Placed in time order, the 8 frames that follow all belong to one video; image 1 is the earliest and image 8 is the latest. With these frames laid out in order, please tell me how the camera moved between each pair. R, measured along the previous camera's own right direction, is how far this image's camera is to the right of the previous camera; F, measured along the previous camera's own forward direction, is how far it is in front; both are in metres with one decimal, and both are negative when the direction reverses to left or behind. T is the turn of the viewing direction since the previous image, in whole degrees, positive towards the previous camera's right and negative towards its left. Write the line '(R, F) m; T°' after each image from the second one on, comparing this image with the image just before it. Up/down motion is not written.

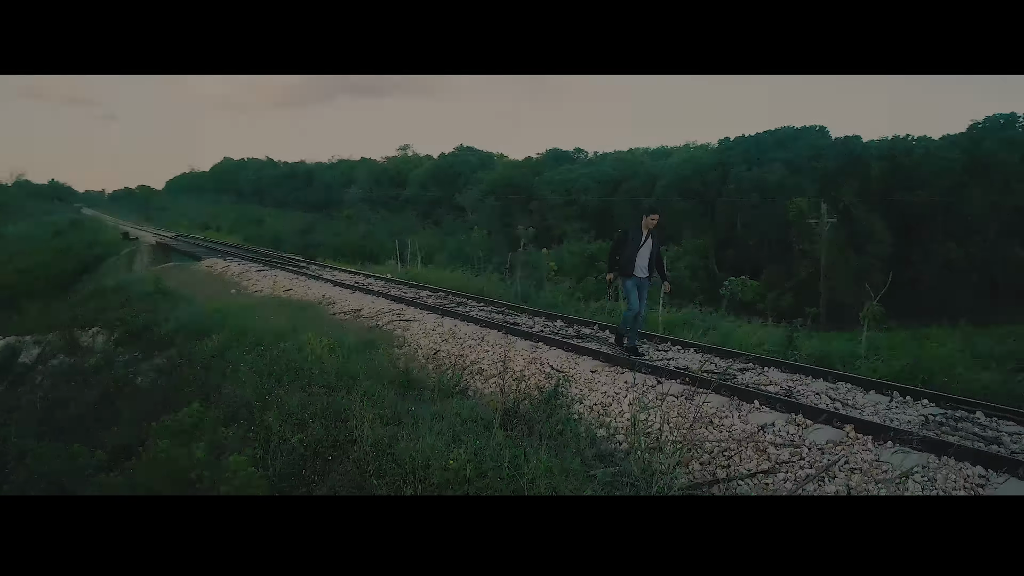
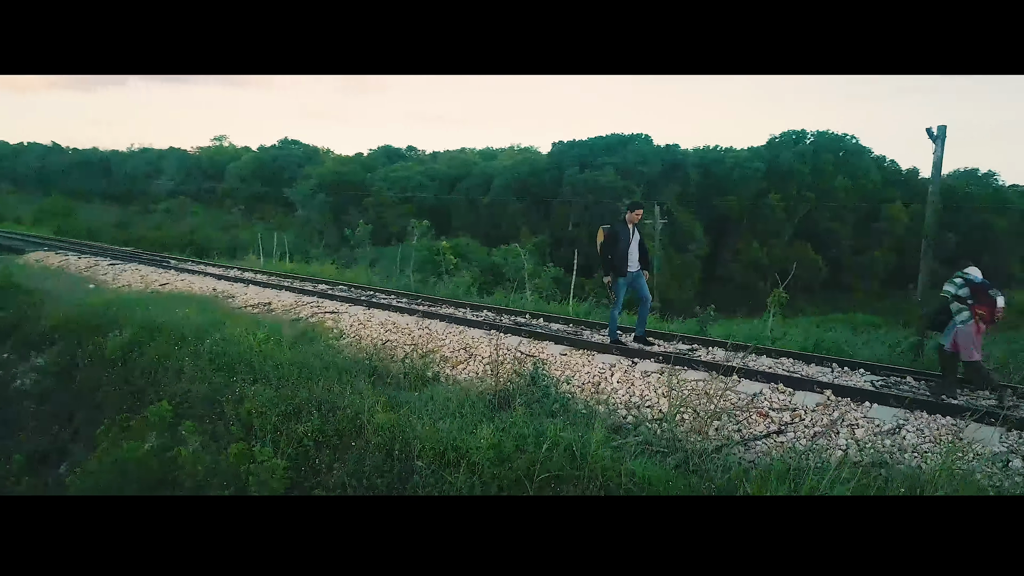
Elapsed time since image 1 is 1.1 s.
(-1.3, 0.0) m; +14°
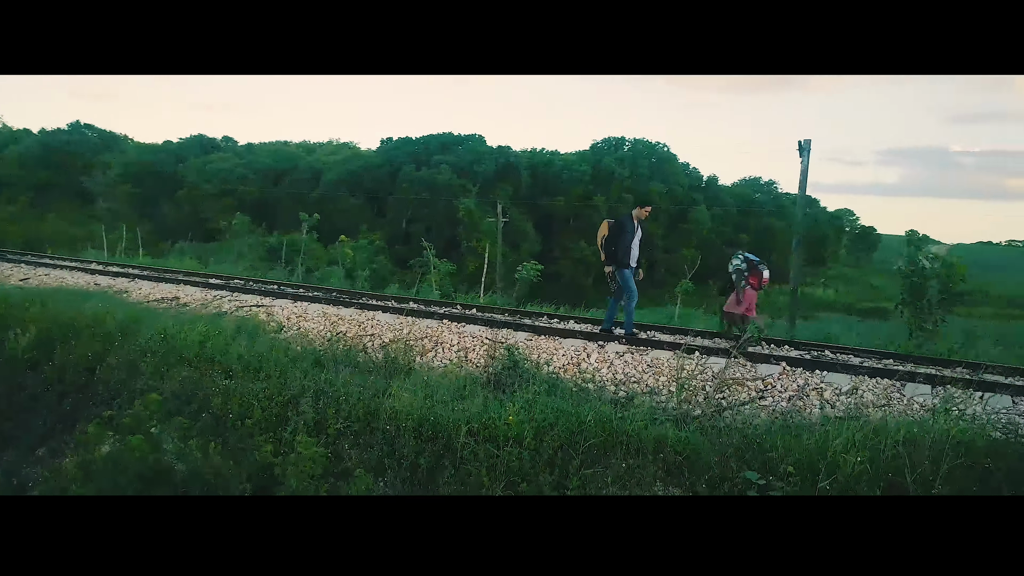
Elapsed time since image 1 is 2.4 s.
(-1.4, -0.2) m; +14°
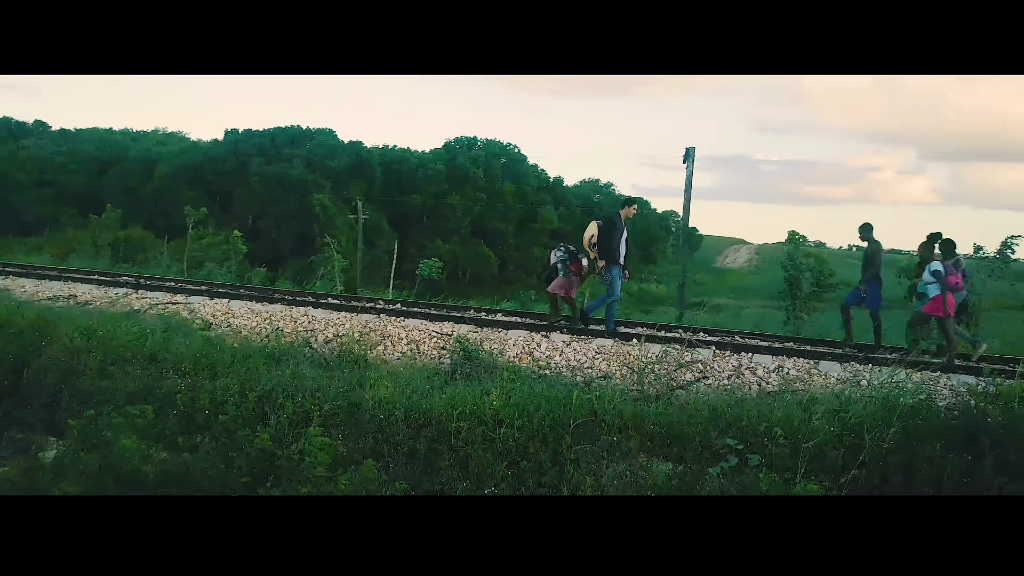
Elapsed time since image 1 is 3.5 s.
(-1.0, -0.2) m; +12°
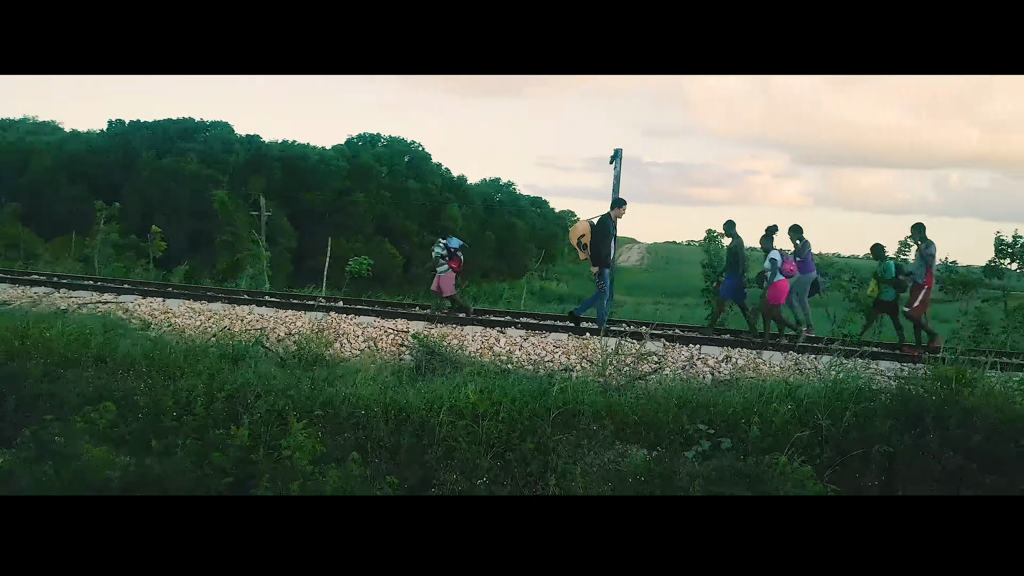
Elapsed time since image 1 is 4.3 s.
(-0.6, -0.1) m; +8°
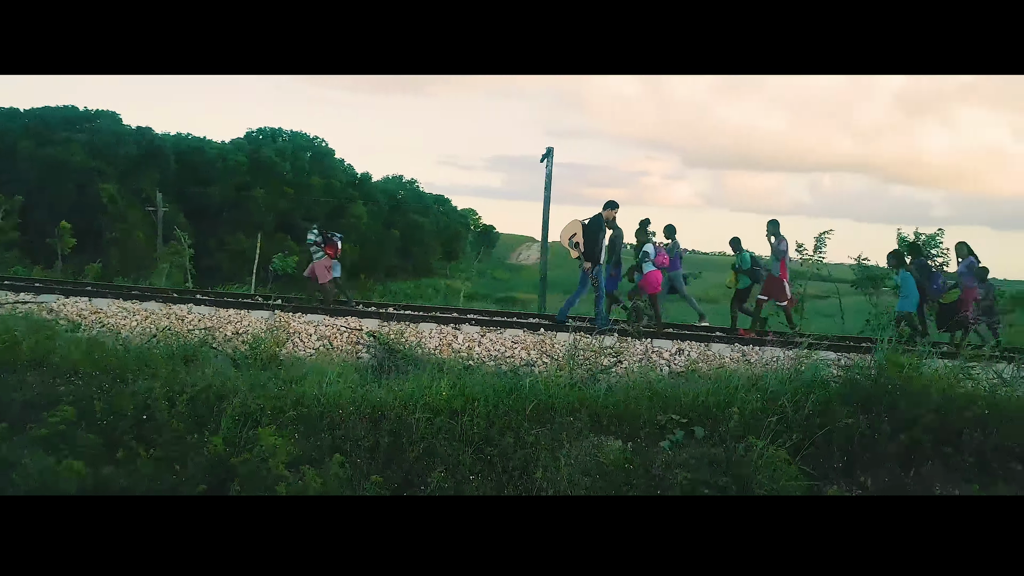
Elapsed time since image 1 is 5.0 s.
(-0.5, 0.0) m; +8°
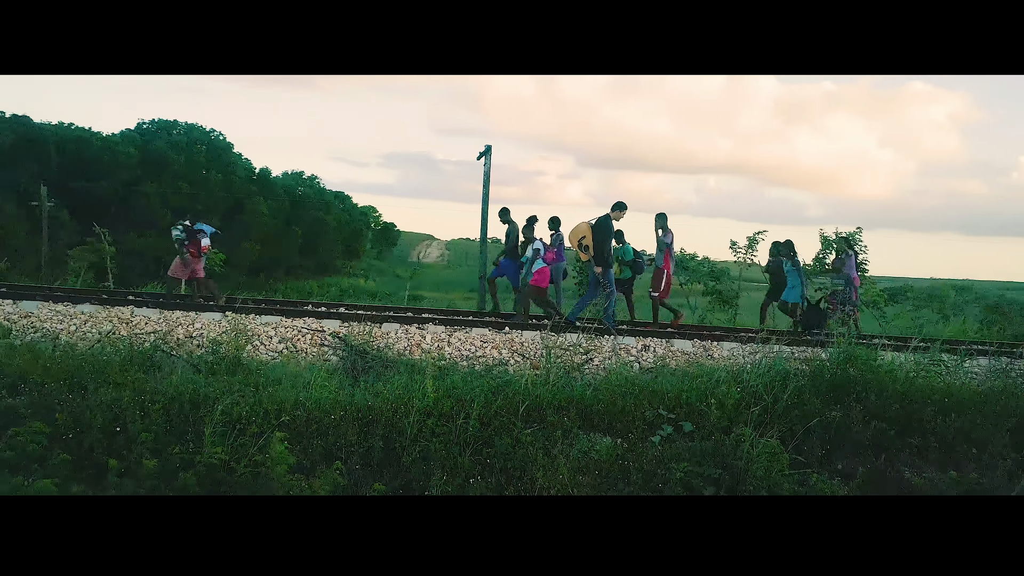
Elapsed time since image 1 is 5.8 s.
(-0.6, +0.1) m; +8°
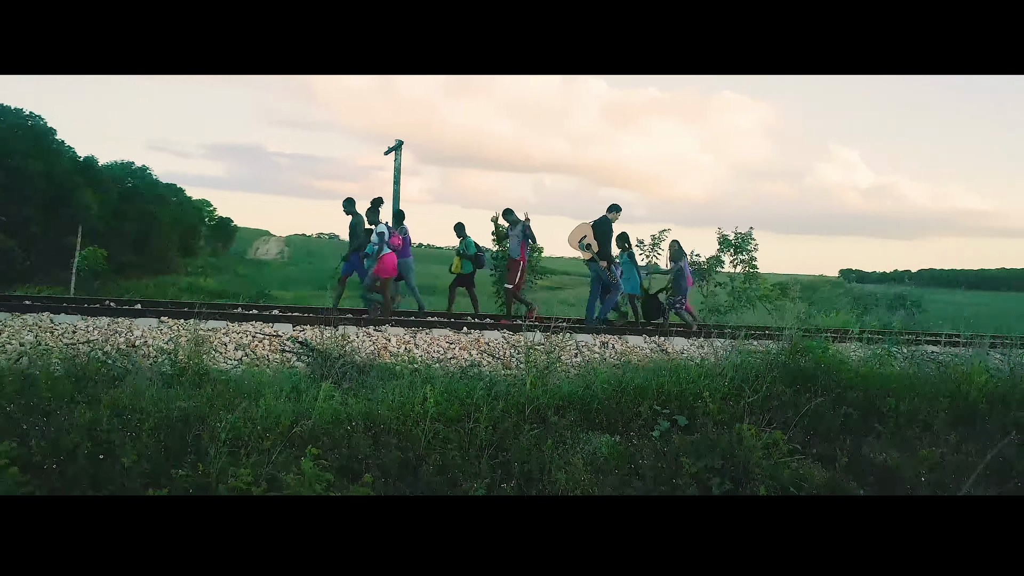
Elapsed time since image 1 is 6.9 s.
(-1.1, +0.2) m; +12°
